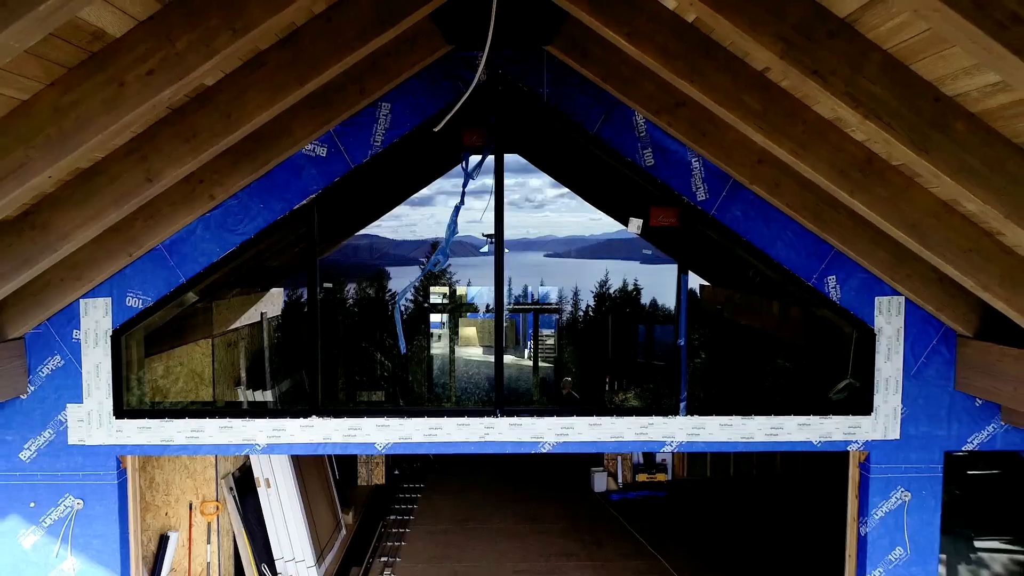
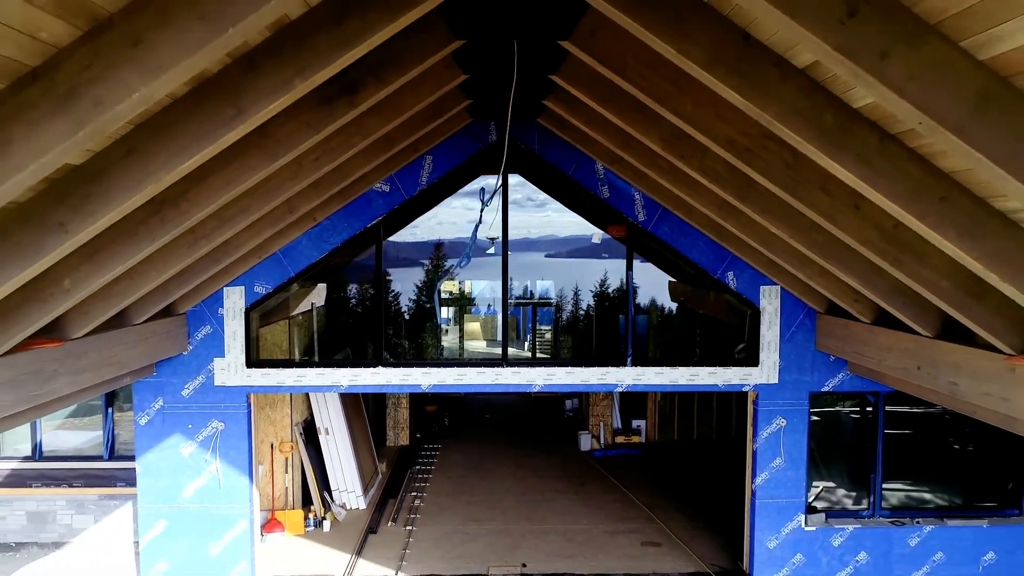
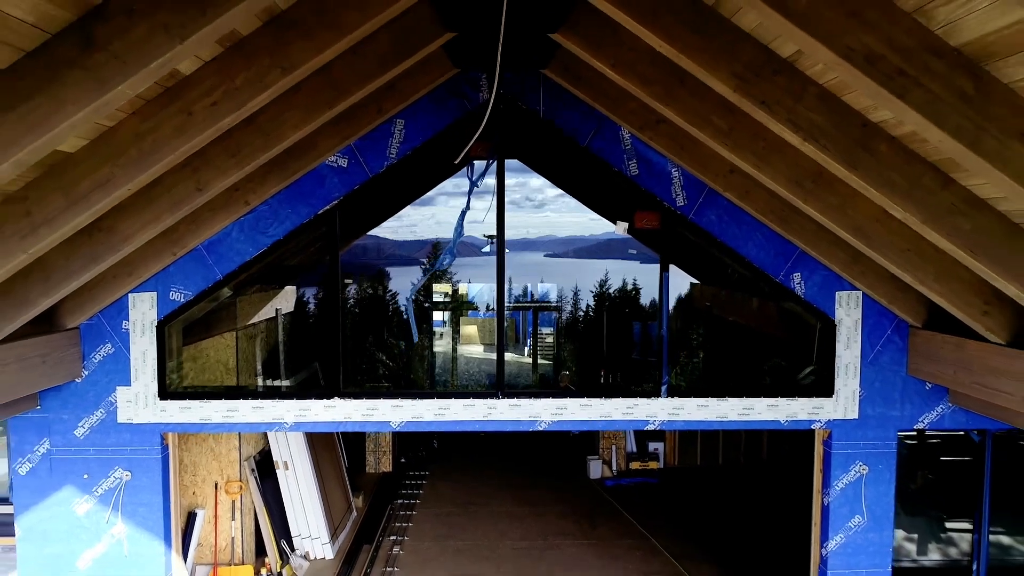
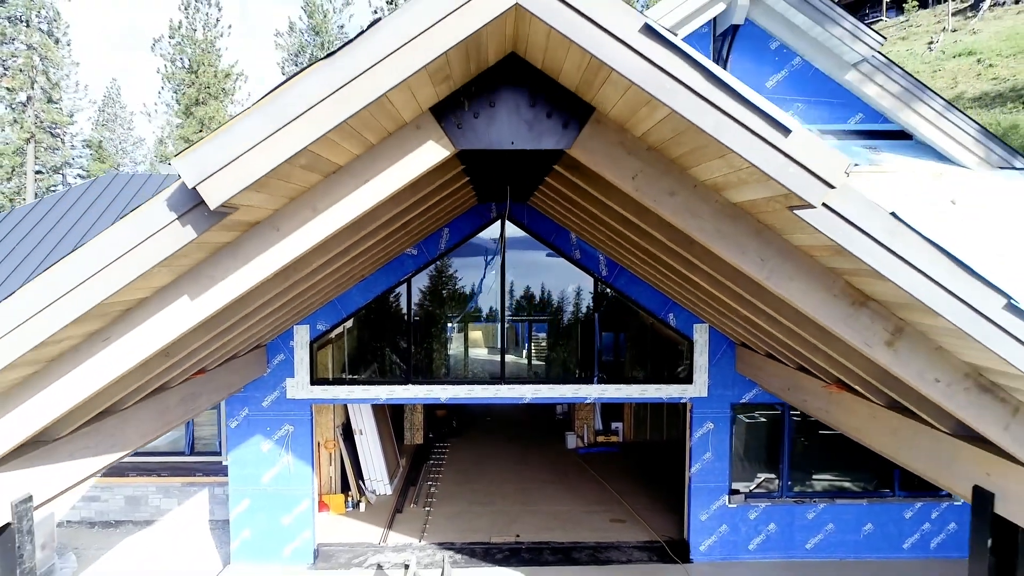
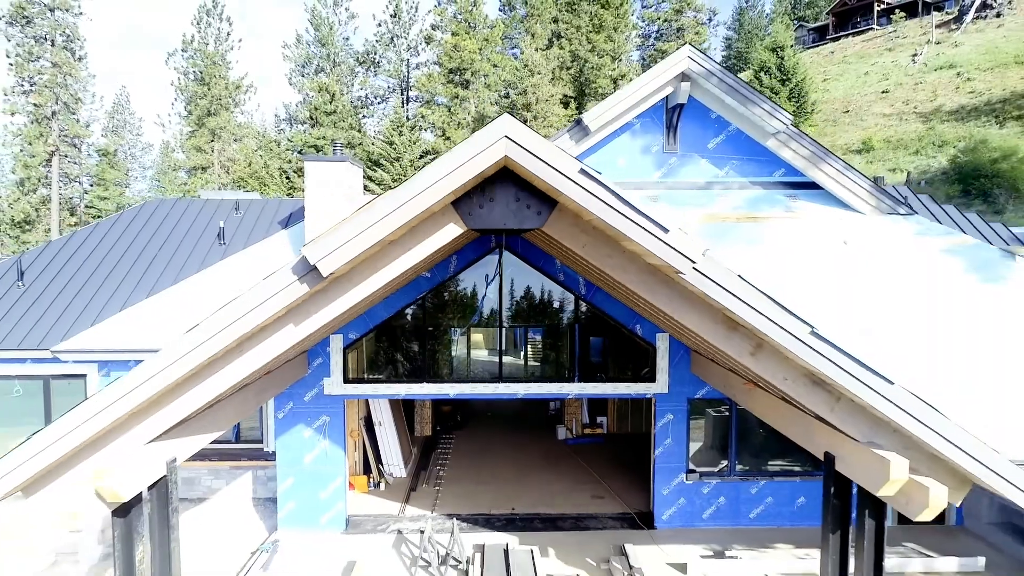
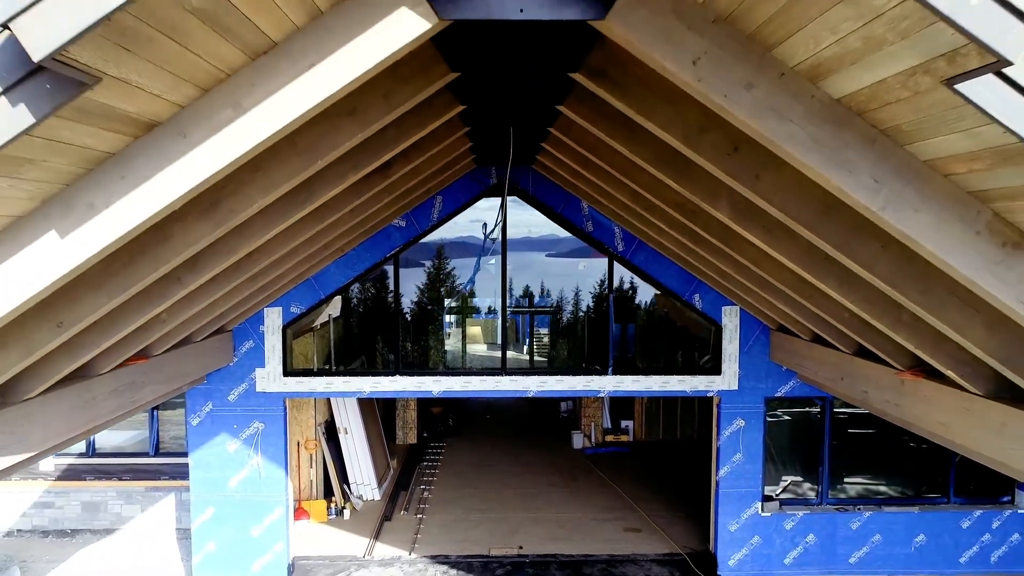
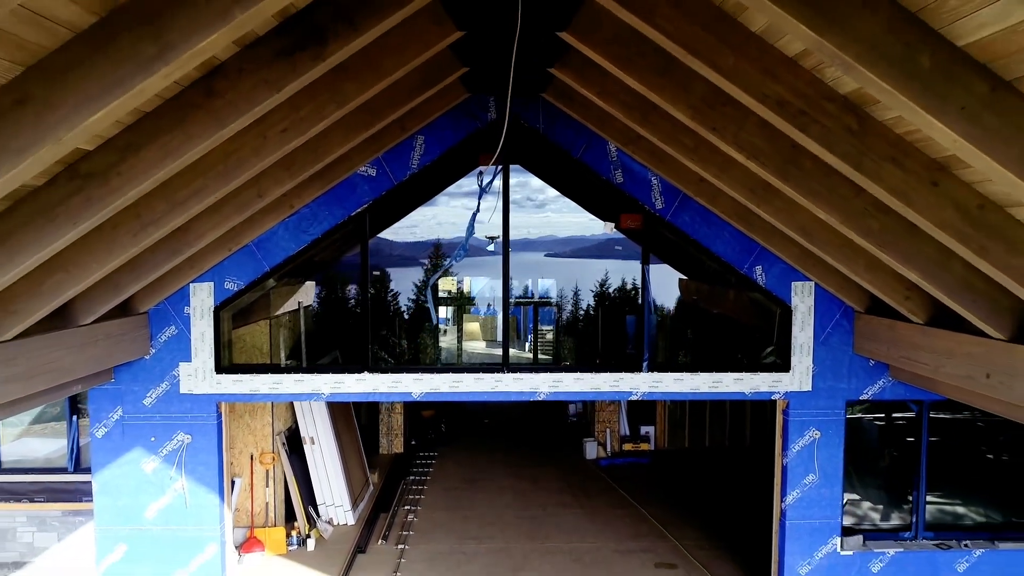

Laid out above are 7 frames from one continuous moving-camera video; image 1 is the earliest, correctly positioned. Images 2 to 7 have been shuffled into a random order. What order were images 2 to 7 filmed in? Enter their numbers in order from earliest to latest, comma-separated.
3, 7, 2, 6, 4, 5
